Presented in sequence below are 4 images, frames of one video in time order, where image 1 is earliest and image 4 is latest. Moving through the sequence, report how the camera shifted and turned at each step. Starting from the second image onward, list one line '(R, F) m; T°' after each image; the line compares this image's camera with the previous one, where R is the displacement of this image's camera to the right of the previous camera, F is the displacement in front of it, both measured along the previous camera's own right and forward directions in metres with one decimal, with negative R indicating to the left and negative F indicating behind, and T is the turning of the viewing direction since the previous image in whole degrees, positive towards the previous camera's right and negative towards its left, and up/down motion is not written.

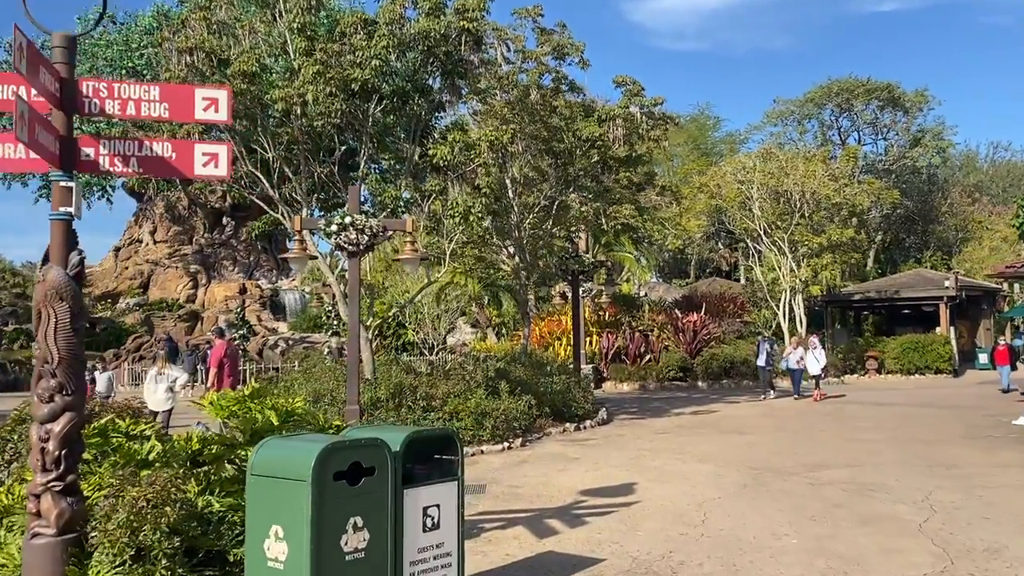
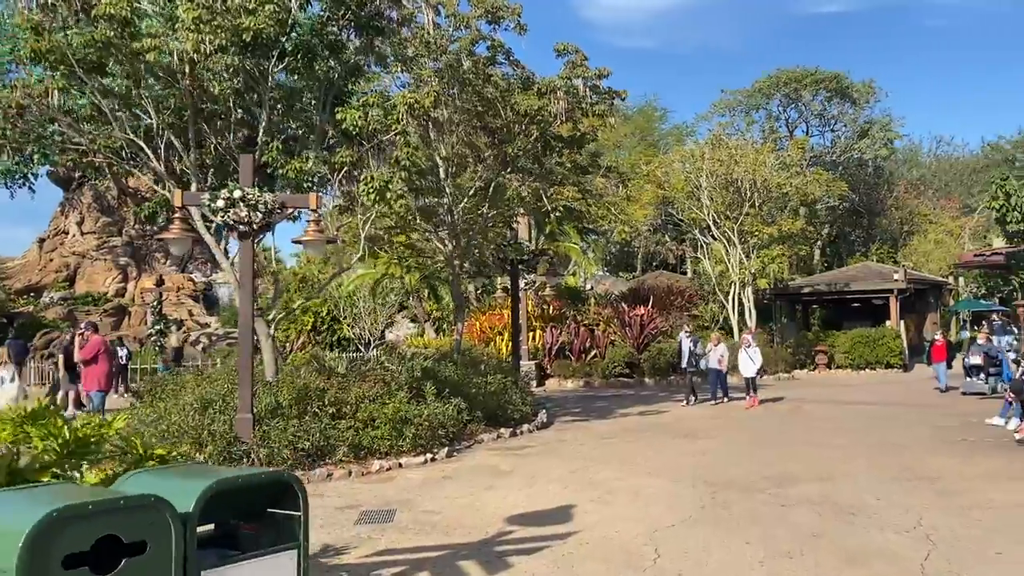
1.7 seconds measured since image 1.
(+0.3, +1.5) m; +3°
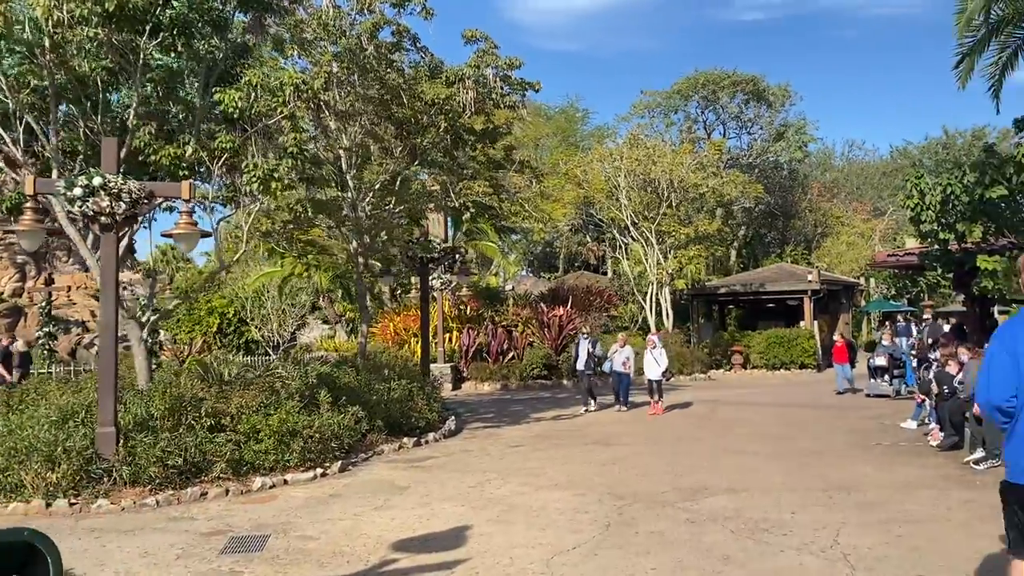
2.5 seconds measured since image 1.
(+0.3, +0.7) m; +5°
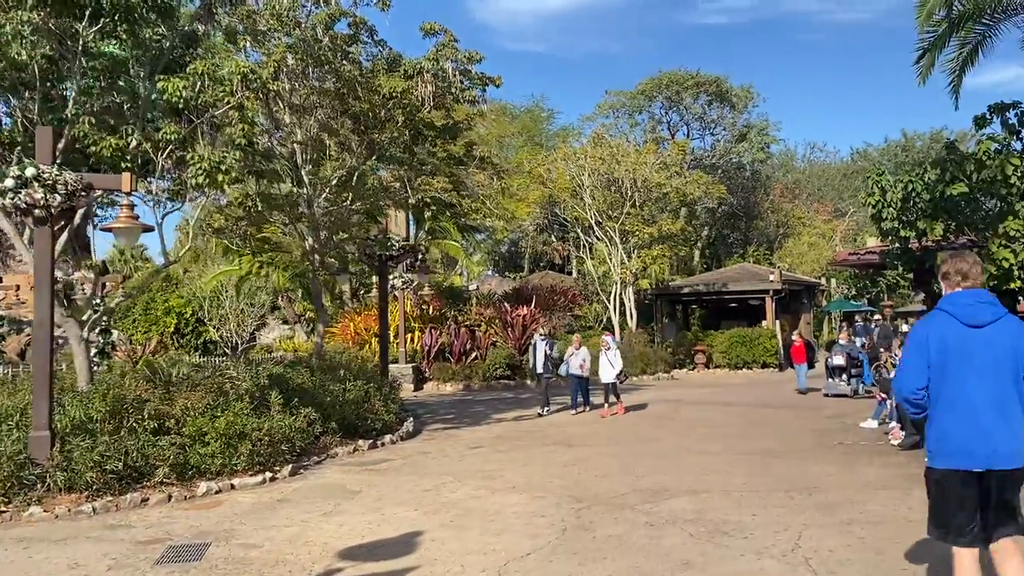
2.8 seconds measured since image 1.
(+0.1, +0.3) m; +2°
